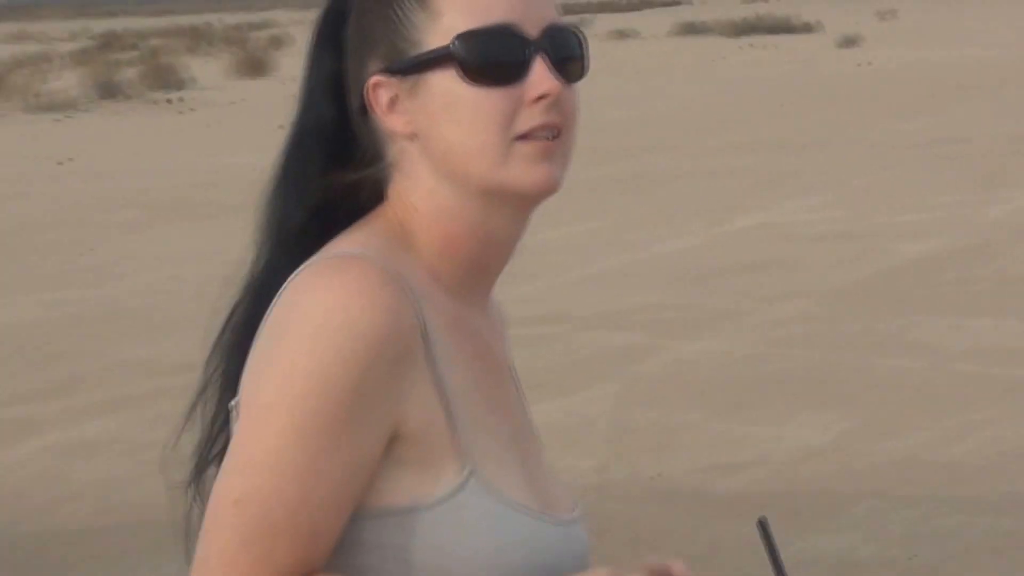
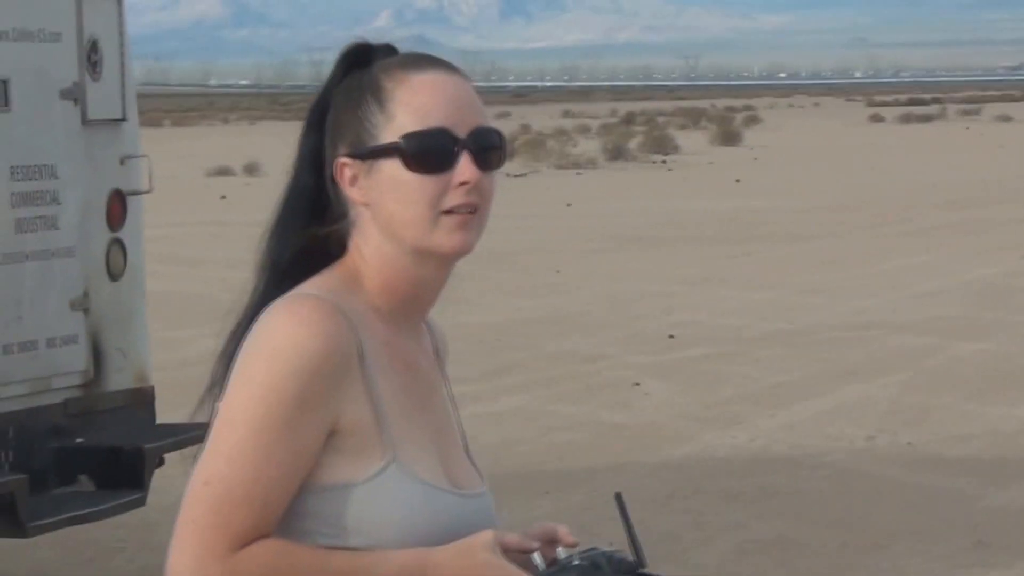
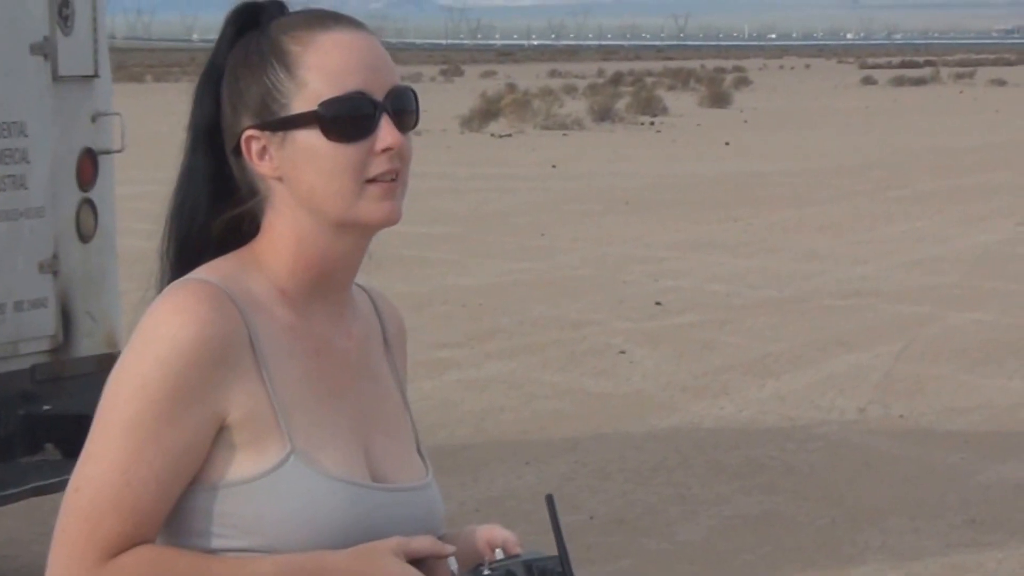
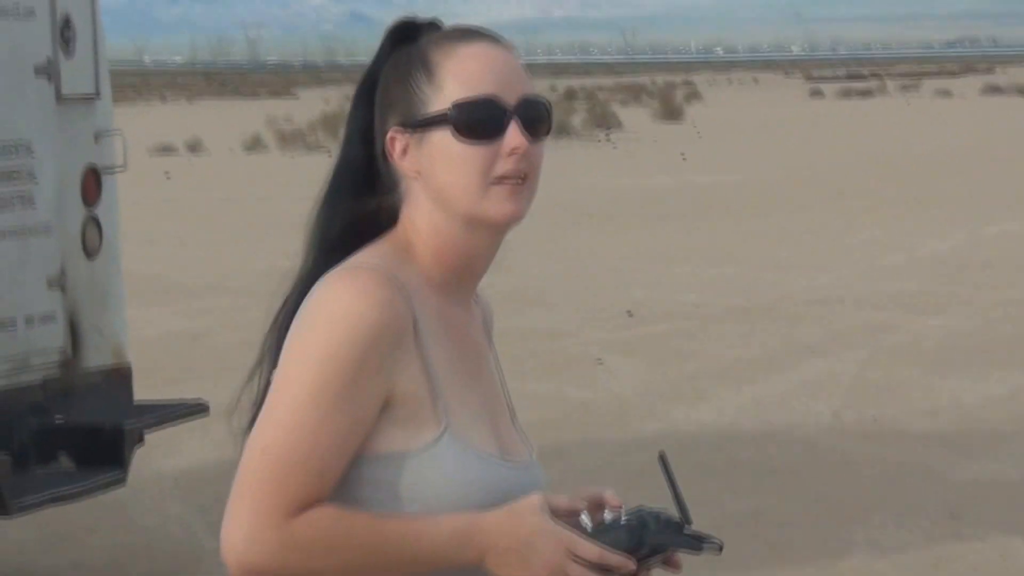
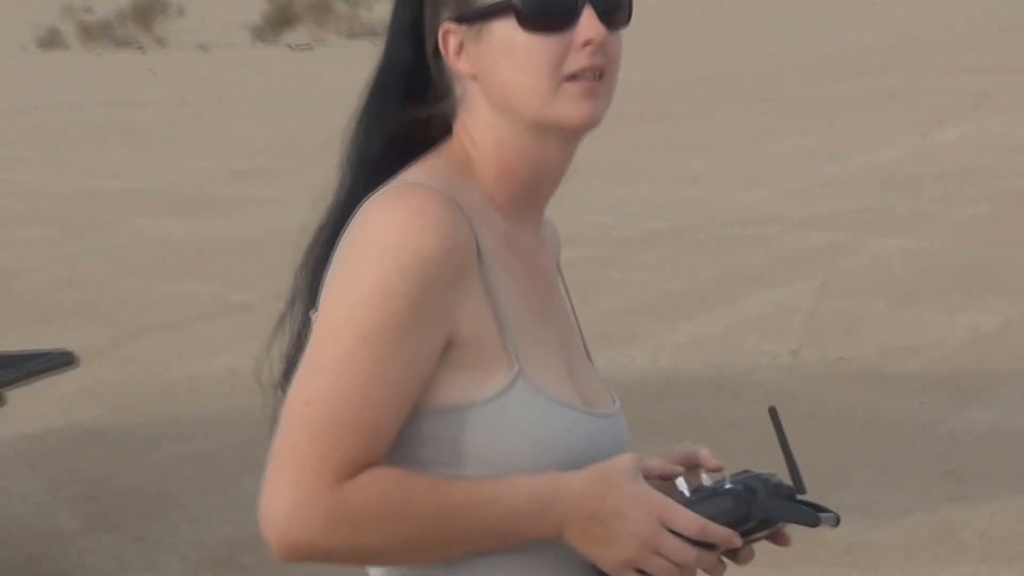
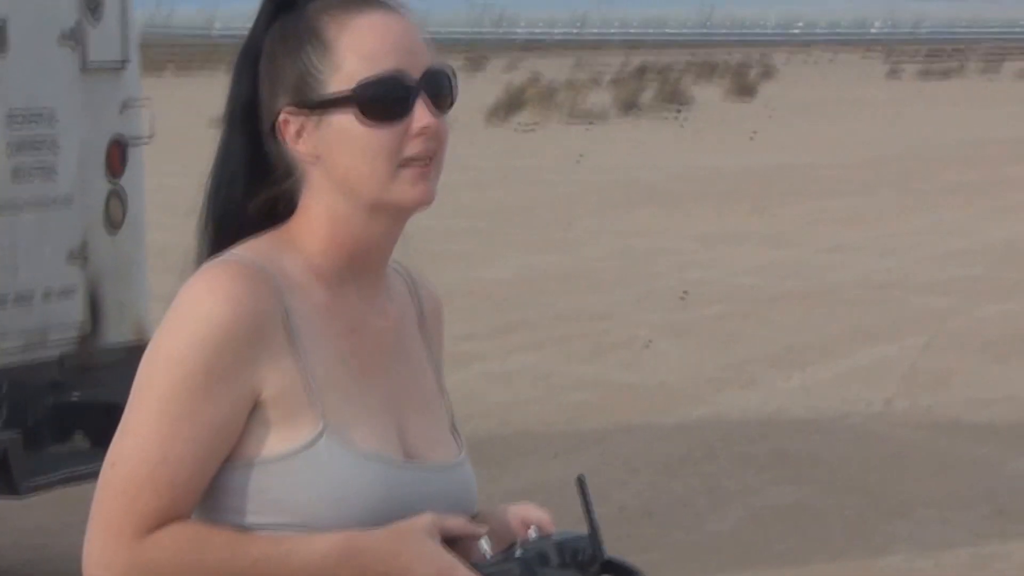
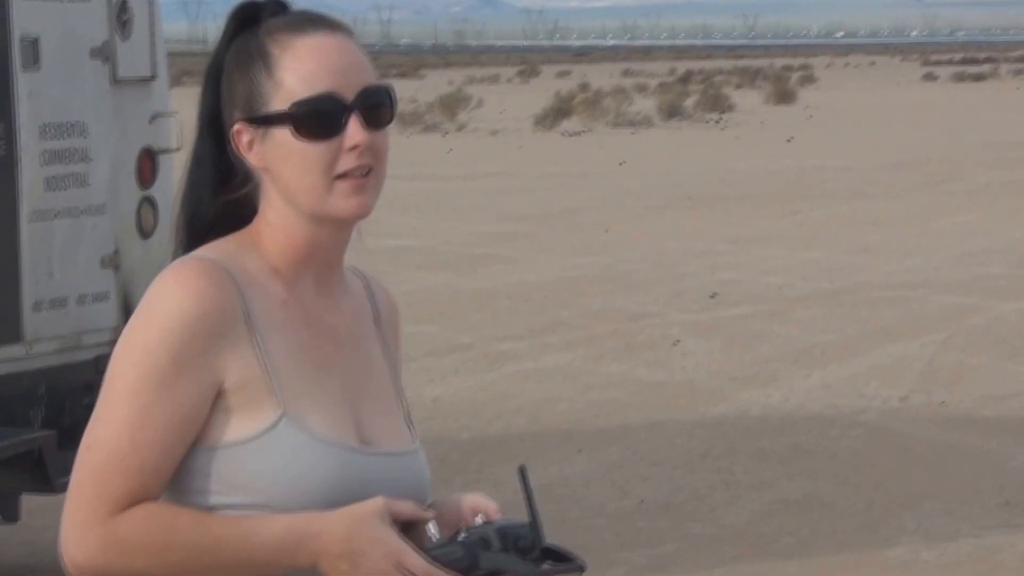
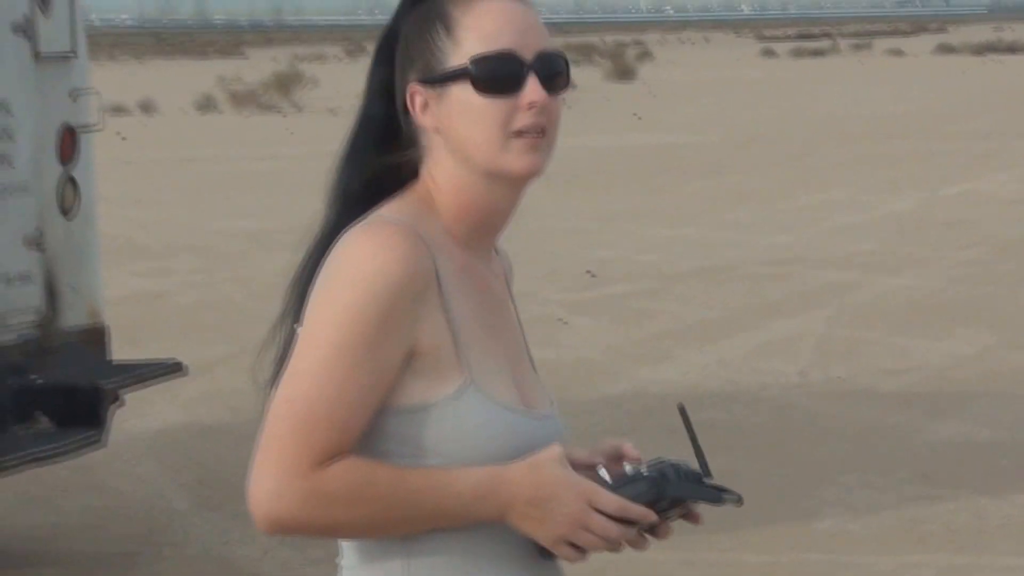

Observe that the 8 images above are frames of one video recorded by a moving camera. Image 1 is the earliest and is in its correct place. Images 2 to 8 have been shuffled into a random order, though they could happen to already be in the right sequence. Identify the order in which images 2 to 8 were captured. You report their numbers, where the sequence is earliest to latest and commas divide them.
5, 8, 4, 2, 7, 6, 3
